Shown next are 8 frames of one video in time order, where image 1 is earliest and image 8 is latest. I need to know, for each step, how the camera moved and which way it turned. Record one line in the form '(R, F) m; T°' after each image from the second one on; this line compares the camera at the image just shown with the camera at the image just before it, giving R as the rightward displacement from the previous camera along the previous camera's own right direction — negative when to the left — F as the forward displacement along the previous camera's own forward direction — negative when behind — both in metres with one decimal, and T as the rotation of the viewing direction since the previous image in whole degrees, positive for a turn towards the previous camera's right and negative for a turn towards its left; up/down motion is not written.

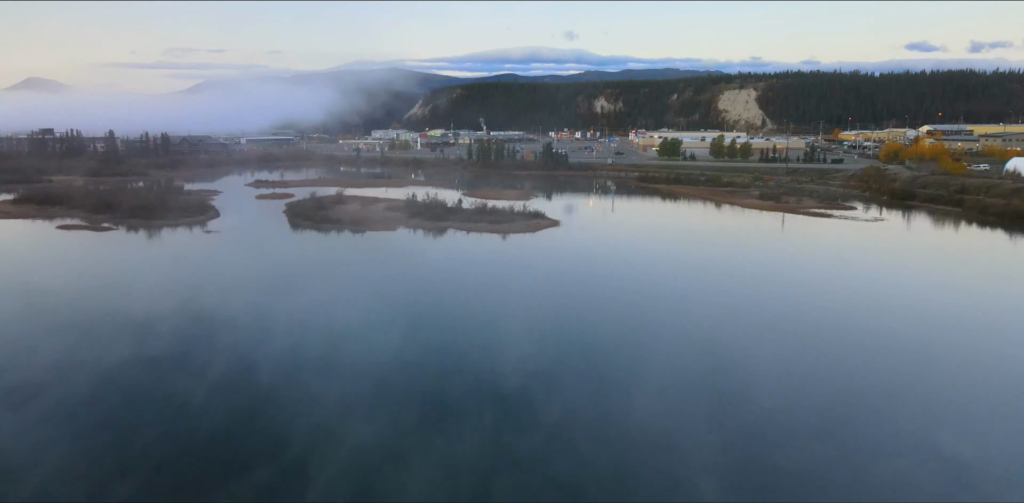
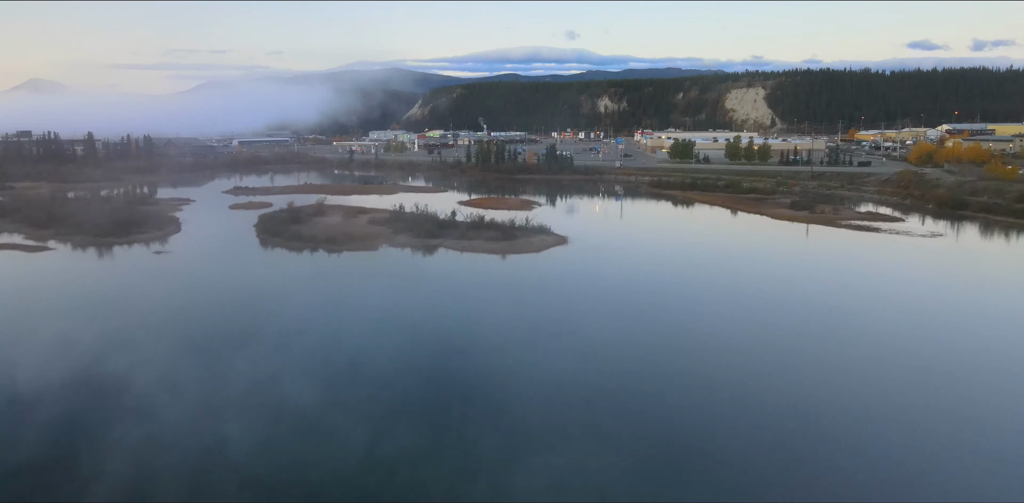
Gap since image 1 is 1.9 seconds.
(0.0, +1.7) m; 0°
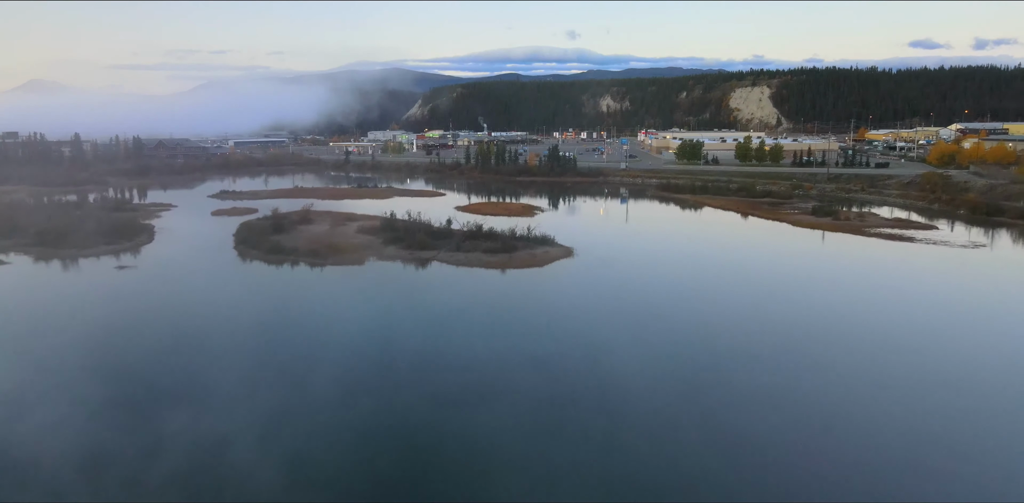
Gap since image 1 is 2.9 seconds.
(0.0, +1.0) m; 0°
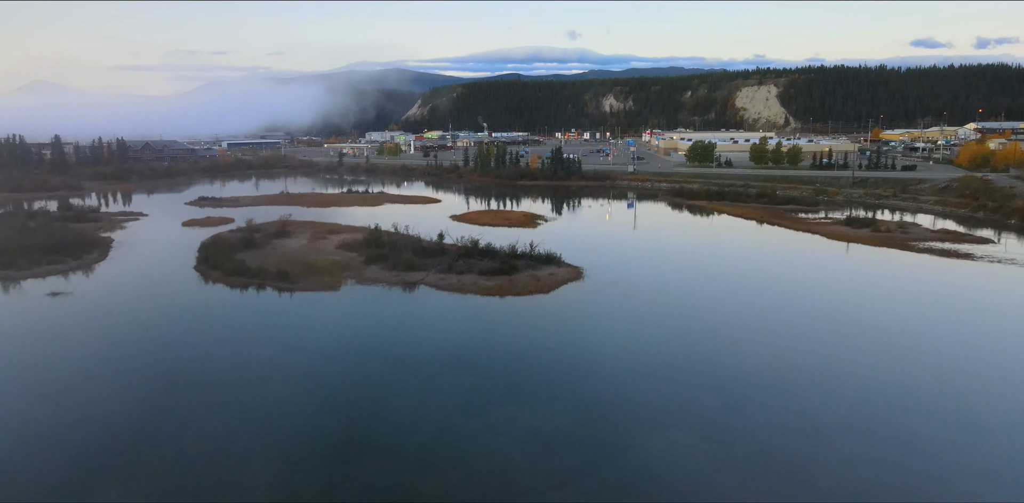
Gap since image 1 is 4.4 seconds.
(0.0, +1.3) m; 0°
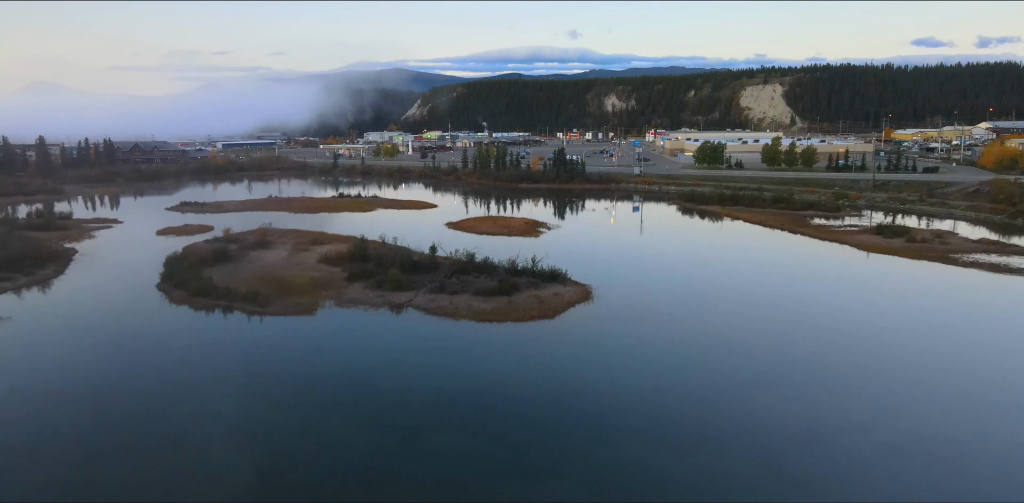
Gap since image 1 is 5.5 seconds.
(0.0, +1.0) m; 0°
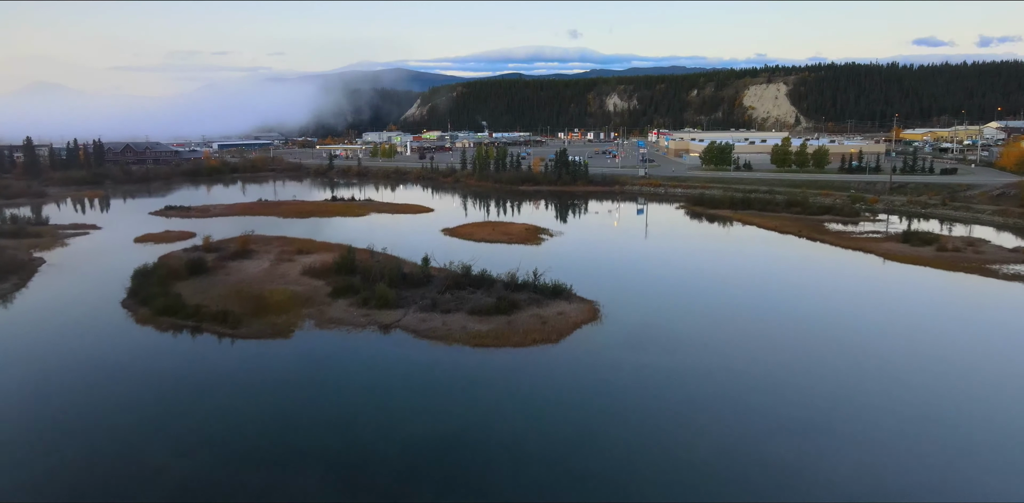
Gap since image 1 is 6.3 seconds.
(0.0, +0.7) m; 0°
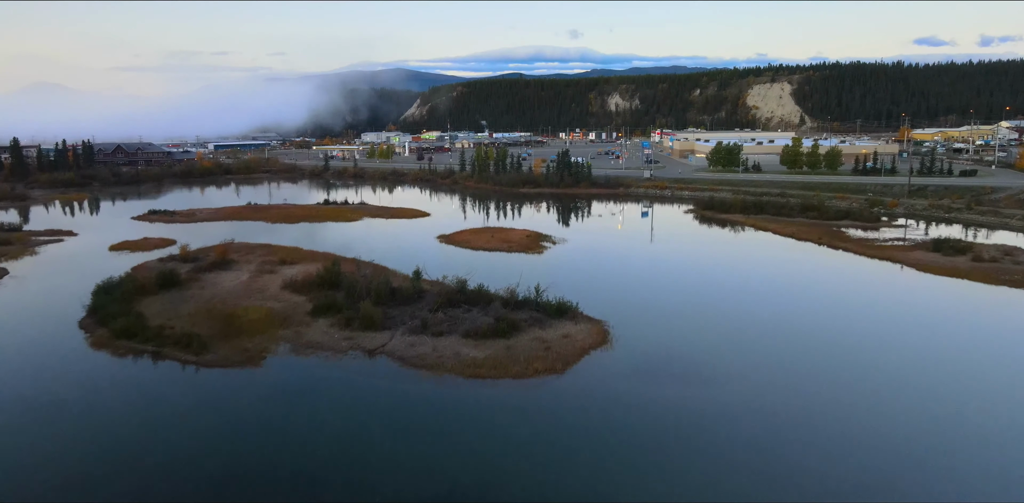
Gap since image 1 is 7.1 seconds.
(0.0, +0.7) m; 0°
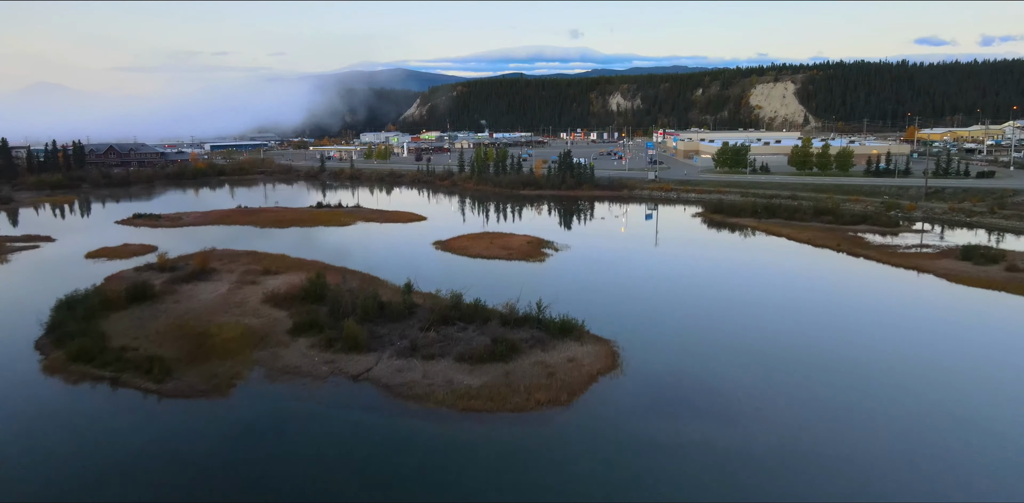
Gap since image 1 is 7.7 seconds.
(0.0, +0.6) m; 0°
